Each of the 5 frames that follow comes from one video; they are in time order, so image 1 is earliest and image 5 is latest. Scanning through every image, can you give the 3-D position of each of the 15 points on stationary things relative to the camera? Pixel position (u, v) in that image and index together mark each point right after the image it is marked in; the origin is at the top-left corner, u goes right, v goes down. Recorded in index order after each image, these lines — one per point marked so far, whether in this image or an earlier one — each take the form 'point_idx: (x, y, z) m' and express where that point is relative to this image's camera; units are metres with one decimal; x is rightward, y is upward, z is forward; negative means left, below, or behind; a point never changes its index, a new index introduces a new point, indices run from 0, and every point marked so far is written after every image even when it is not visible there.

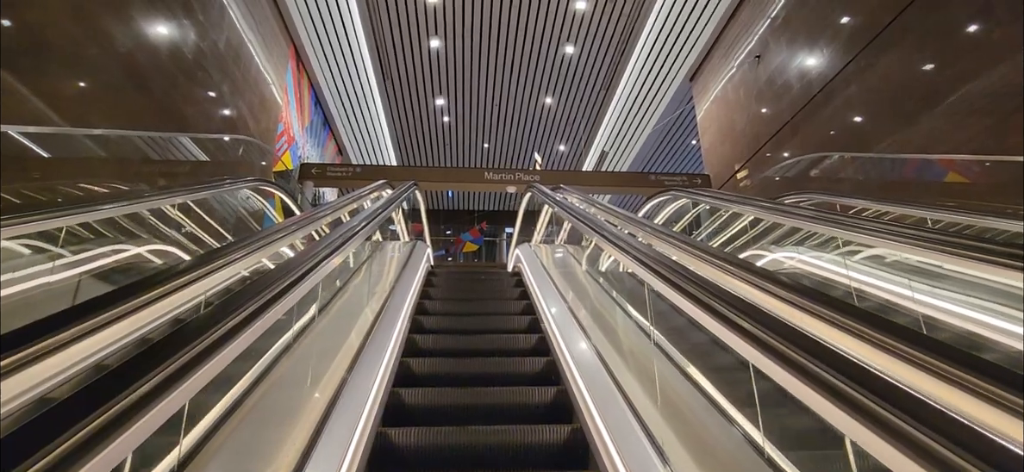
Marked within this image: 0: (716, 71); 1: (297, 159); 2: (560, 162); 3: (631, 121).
0: (+2.6, +2.2, +7.1) m
1: (-2.8, +1.0, +7.1) m
2: (+1.0, +1.5, +11.0) m
3: (+2.0, +1.9, +8.9) m
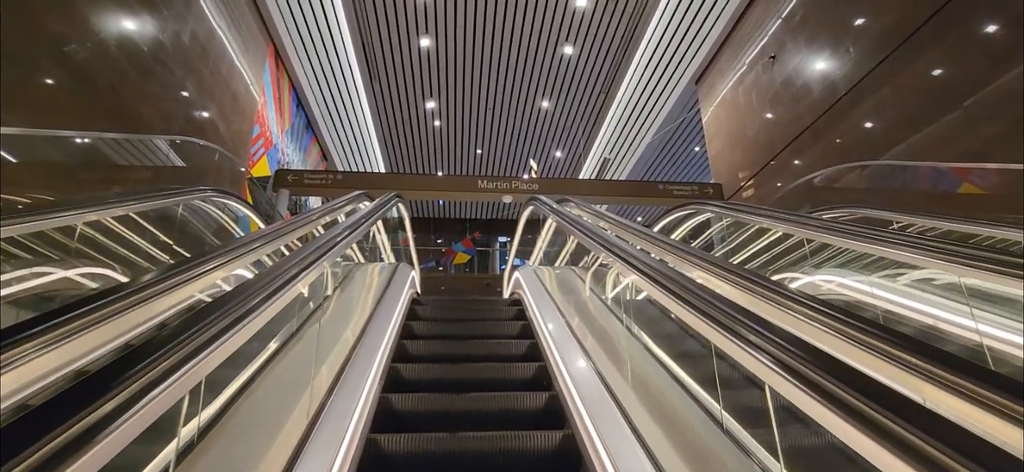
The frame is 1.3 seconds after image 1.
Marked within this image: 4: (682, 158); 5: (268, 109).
0: (+2.6, +2.0, +6.7) m
1: (-2.9, +0.9, +6.6) m
2: (+0.9, +1.3, +10.6) m
3: (+1.9, +1.7, +8.5) m
4: (+3.1, +1.4, +9.6) m
5: (-2.8, +1.5, +6.2) m
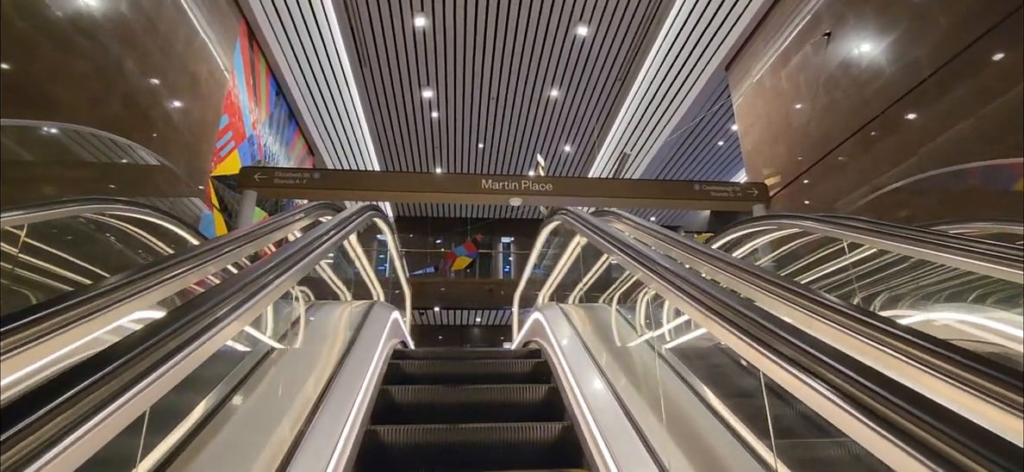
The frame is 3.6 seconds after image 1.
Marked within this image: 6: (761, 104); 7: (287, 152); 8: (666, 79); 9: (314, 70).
0: (+2.7, +1.9, +5.9) m
1: (-2.8, +0.8, +5.8) m
2: (+1.0, +1.3, +9.8) m
3: (+2.0, +1.7, +7.7) m
4: (+3.1, +1.4, +8.9) m
5: (-2.7, +1.4, +5.5) m
6: (+2.6, +1.4, +5.8) m
7: (-3.0, +1.1, +7.3) m
8: (+2.0, +2.0, +6.9) m
9: (-2.4, +2.0, +6.6) m
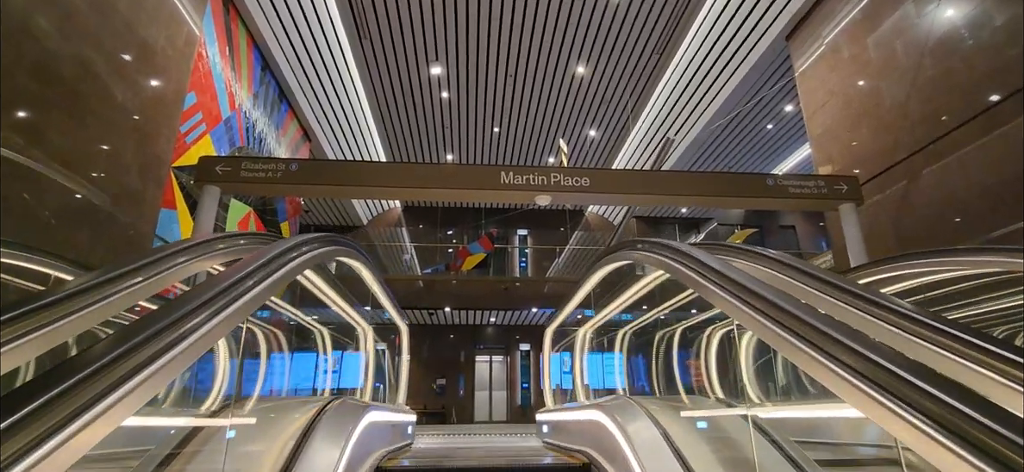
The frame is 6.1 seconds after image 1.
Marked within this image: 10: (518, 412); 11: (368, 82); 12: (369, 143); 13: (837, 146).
0: (+2.9, +1.9, +4.9) m
1: (-2.6, +0.8, +5.0) m
2: (+1.2, +1.4, +8.9) m
3: (+2.2, +1.7, +6.8) m
4: (+3.4, +1.4, +7.9) m
5: (-2.5, +1.4, +4.6) m
6: (+2.8, +1.4, +4.8) m
7: (-2.8, +1.2, +6.5) m
8: (+2.2, +2.0, +5.9) m
9: (-2.2, +2.1, +5.8) m
10: (+0.2, -4.7, +14.1) m
11: (-1.8, +2.0, +6.9) m
12: (-2.2, +1.5, +8.4) m
13: (+2.8, +0.8, +4.5) m
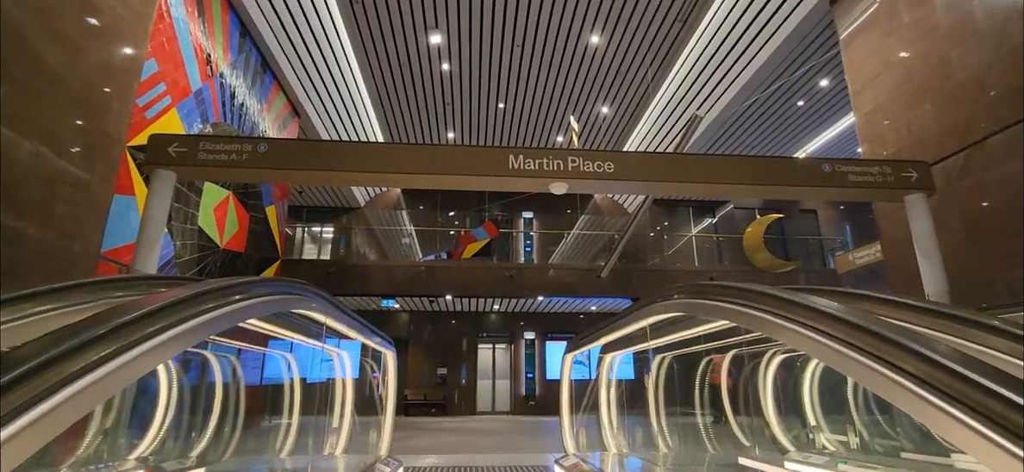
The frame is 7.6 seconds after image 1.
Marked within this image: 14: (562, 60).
0: (+2.9, +2.0, +4.3) m
1: (-2.5, +0.9, +4.4) m
2: (+1.3, +1.6, +8.3) m
3: (+2.3, +1.9, +6.2) m
4: (+3.5, +1.6, +7.3) m
5: (-2.5, +1.5, +4.1) m
6: (+2.9, +1.4, +4.2) m
7: (-2.7, +1.4, +5.9) m
8: (+2.3, +2.1, +5.3) m
9: (-2.1, +2.2, +5.2) m
10: (+0.2, -4.2, +13.8) m
11: (-1.8, +2.1, +6.3) m
12: (-2.1, +1.7, +7.8) m
13: (+2.9, +0.8, +3.9) m
14: (+0.6, +2.1, +6.5) m
